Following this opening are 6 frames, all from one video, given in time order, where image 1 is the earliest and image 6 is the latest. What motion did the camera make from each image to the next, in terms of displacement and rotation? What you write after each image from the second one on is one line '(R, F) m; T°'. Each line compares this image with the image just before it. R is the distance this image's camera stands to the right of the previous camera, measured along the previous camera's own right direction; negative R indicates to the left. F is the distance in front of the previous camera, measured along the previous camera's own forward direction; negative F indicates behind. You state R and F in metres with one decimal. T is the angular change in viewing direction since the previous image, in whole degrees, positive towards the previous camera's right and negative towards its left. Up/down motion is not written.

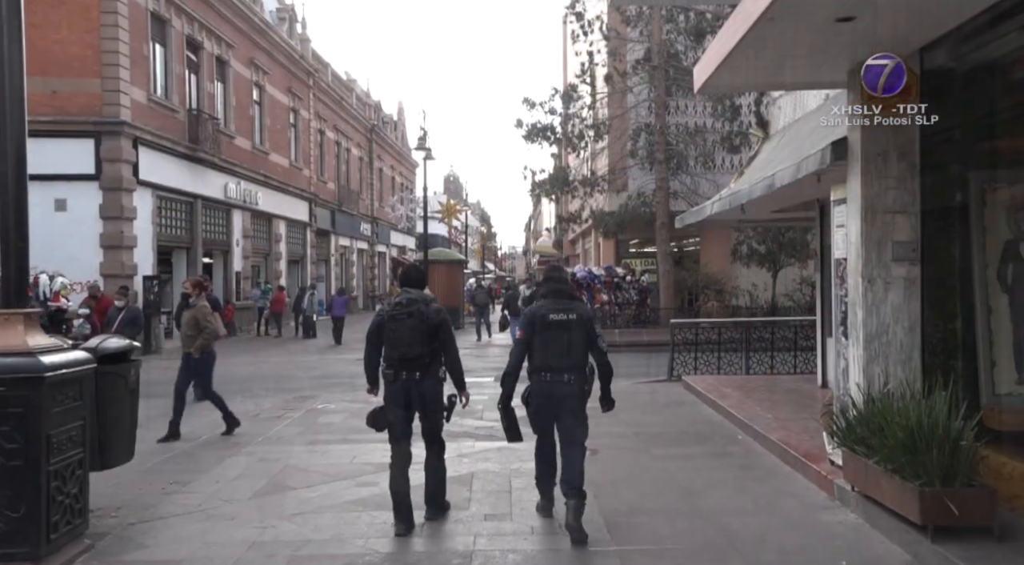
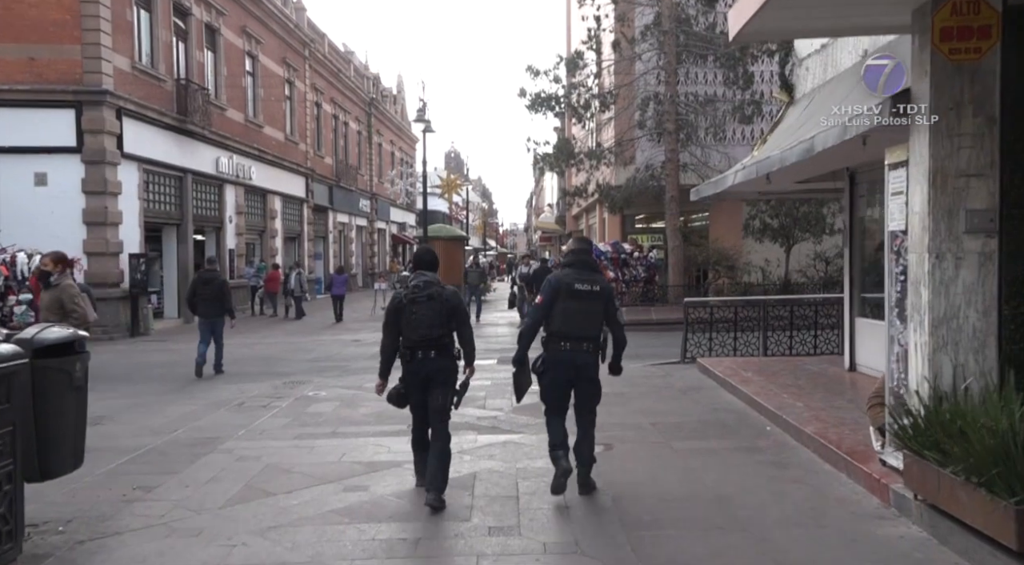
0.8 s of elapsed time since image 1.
(0.0, +0.8) m; 0°
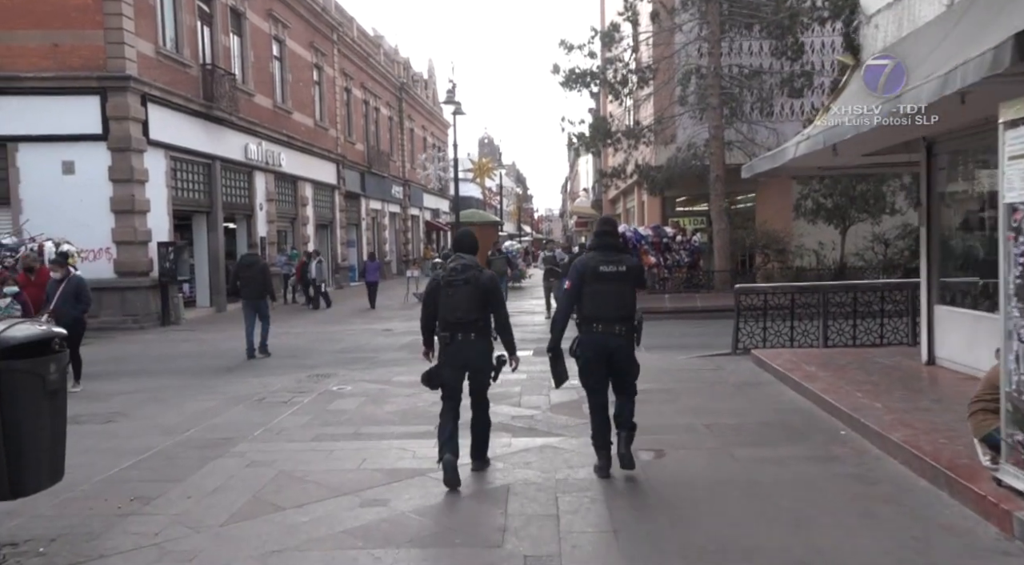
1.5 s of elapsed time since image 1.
(0.0, +0.9) m; -2°
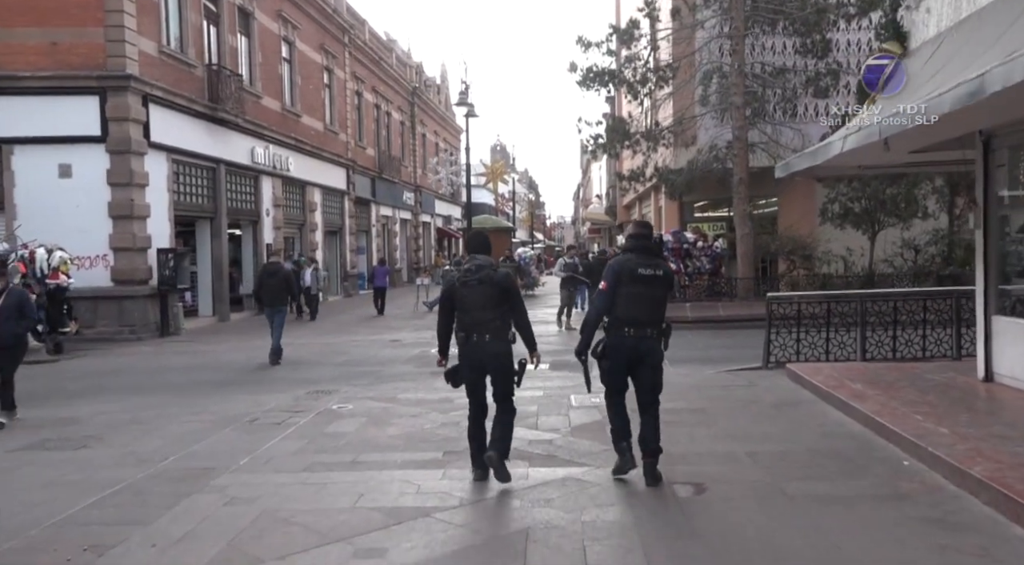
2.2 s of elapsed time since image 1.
(0.0, +0.8) m; -1°
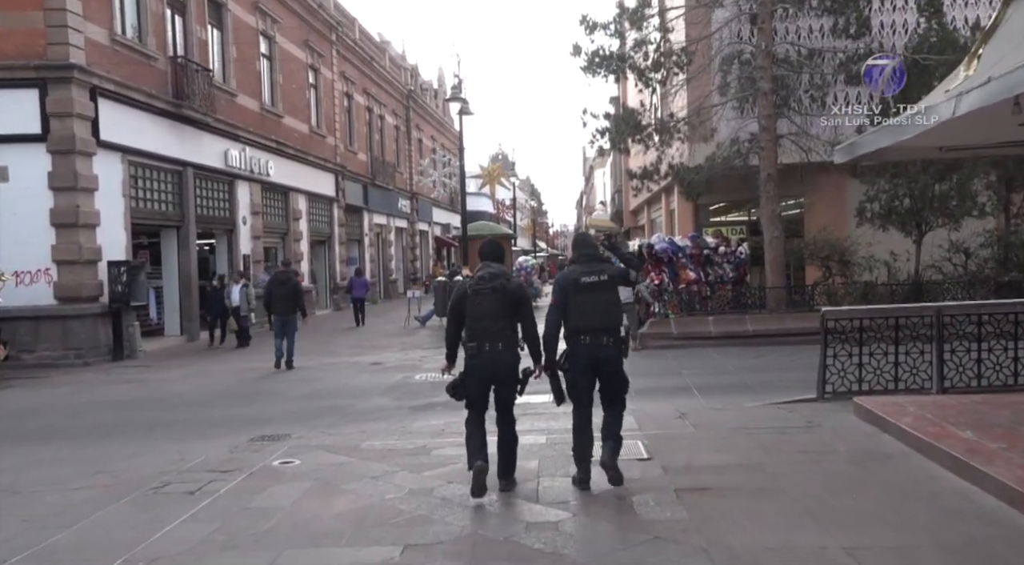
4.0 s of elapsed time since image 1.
(+0.1, +2.2) m; 0°
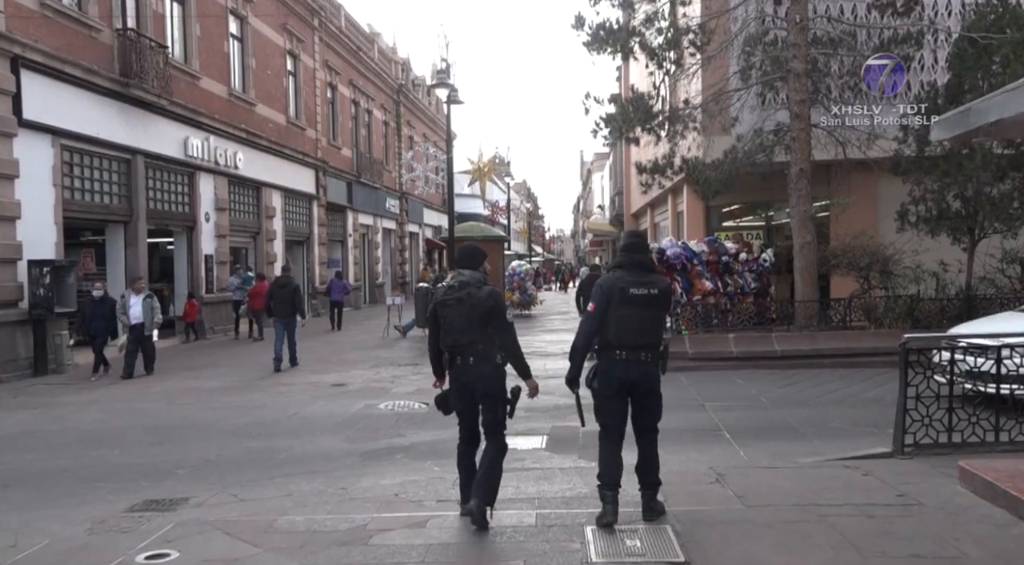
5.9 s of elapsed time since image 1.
(+0.1, +2.3) m; 0°
